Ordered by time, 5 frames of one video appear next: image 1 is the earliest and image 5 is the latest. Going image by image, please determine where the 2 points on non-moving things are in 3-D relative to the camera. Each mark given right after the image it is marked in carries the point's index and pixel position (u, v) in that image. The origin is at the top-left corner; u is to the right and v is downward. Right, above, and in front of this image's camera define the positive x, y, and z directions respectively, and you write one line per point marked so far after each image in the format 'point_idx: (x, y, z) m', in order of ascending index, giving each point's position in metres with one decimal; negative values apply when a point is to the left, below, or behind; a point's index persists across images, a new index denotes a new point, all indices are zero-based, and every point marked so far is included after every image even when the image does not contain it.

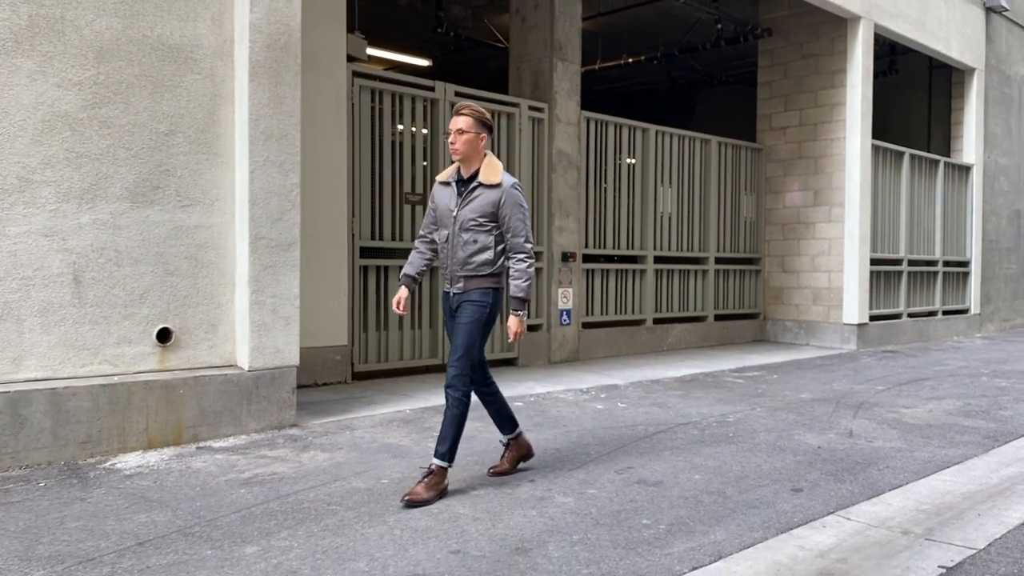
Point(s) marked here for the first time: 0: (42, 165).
0: (-2.8, +0.7, +4.9) m
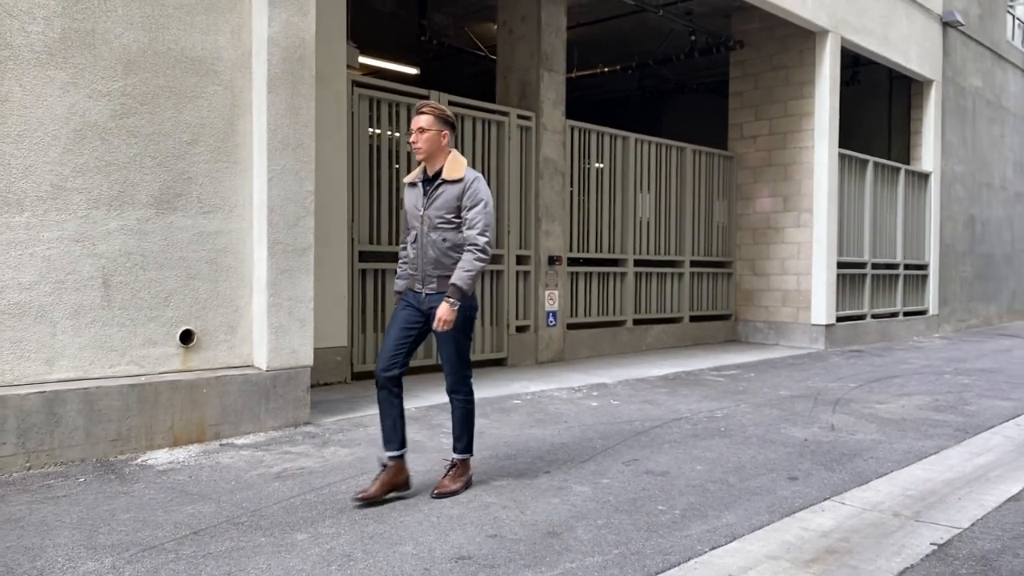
0: (-2.7, +0.7, +5.1) m
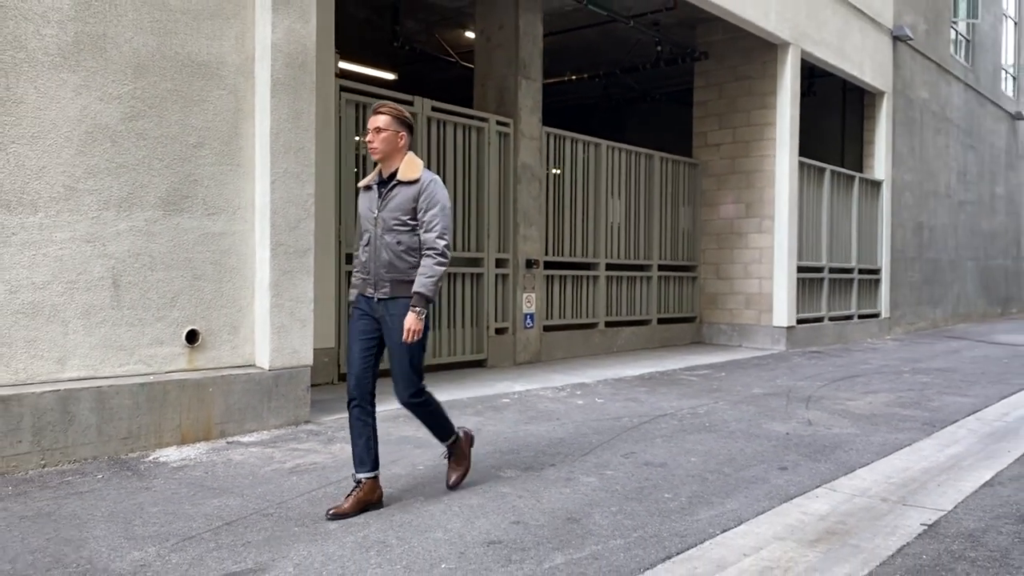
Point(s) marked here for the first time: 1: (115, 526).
0: (-2.7, +0.7, +5.1) m
1: (-1.9, -1.1, +3.9) m
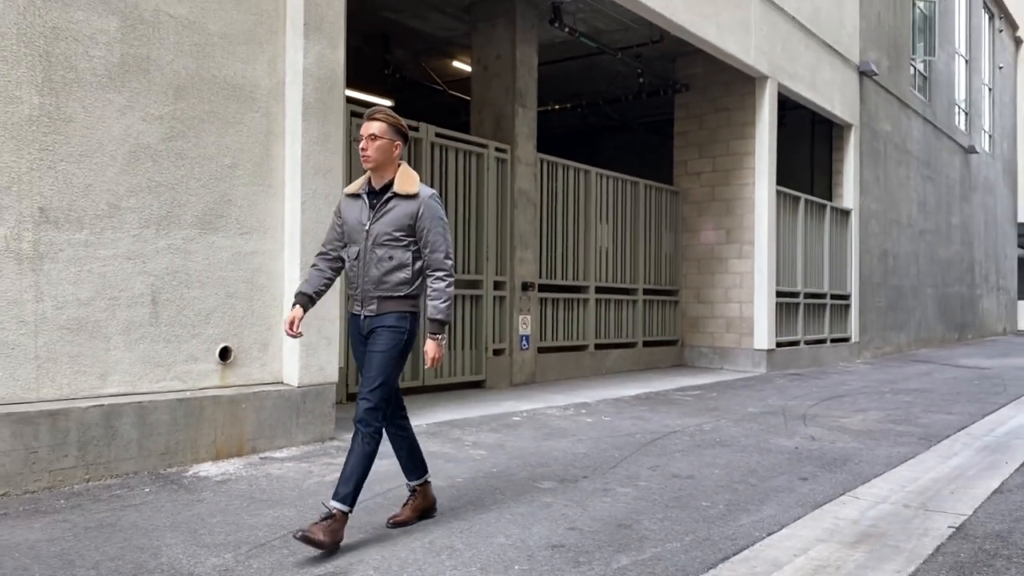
0: (-2.5, +0.6, +5.2) m
1: (-1.6, -1.2, +3.9) m
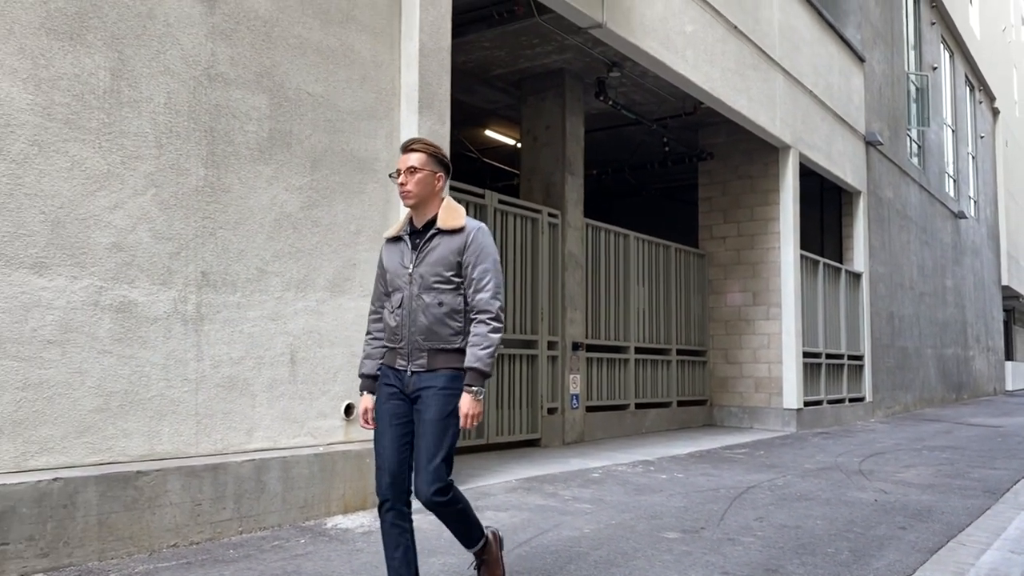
0: (-1.6, +0.2, +5.6) m
1: (-0.7, -1.5, +4.2) m
